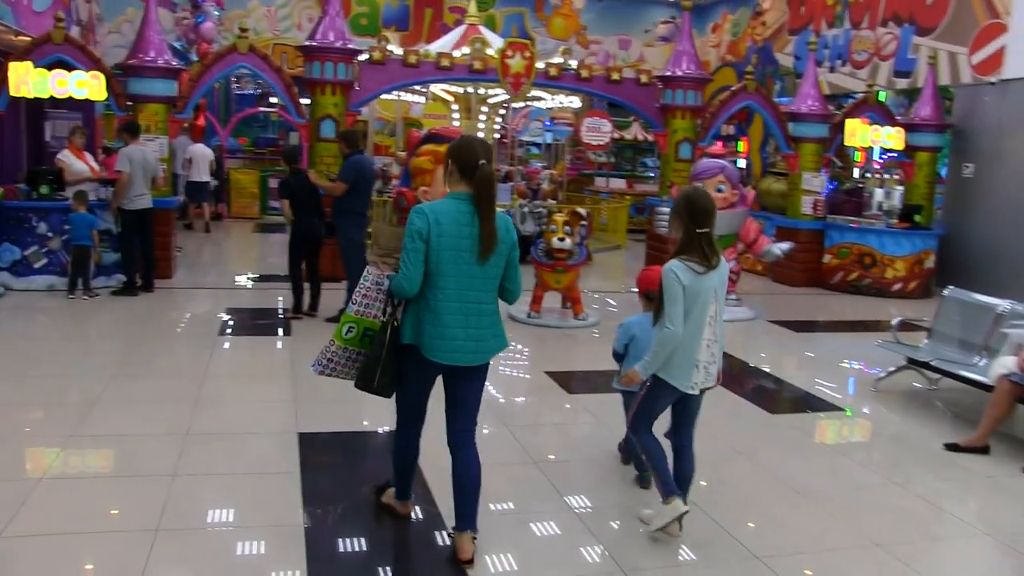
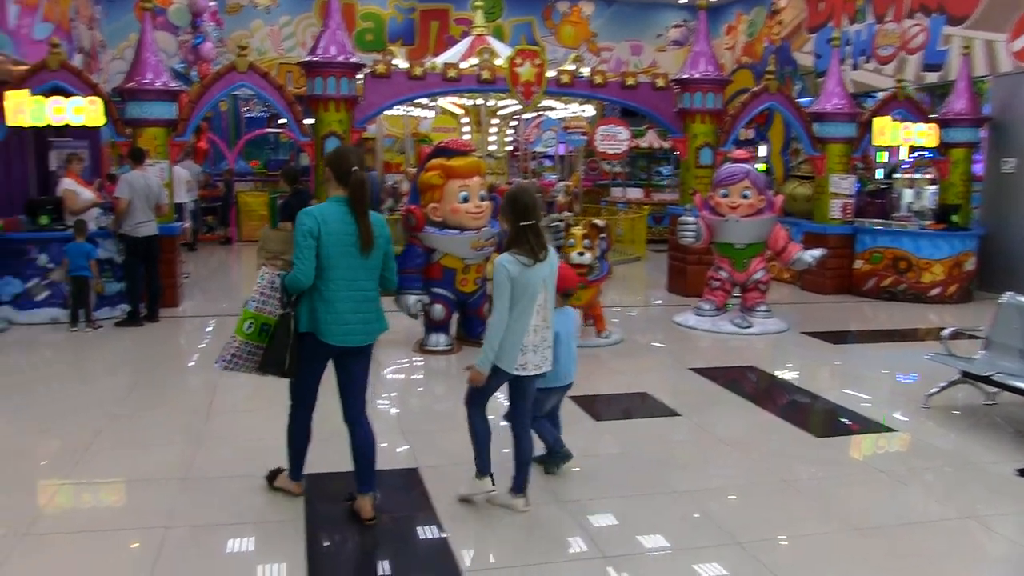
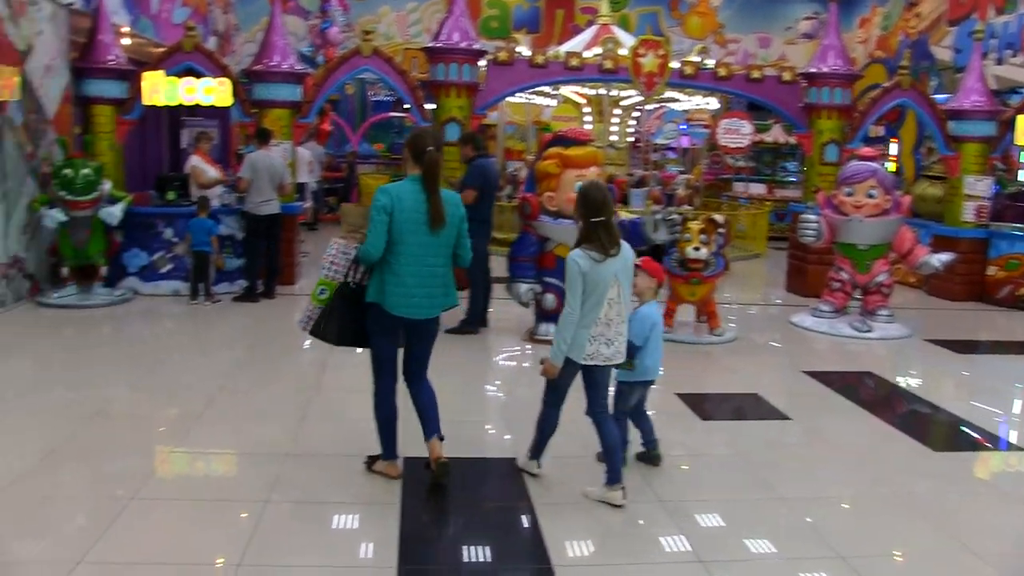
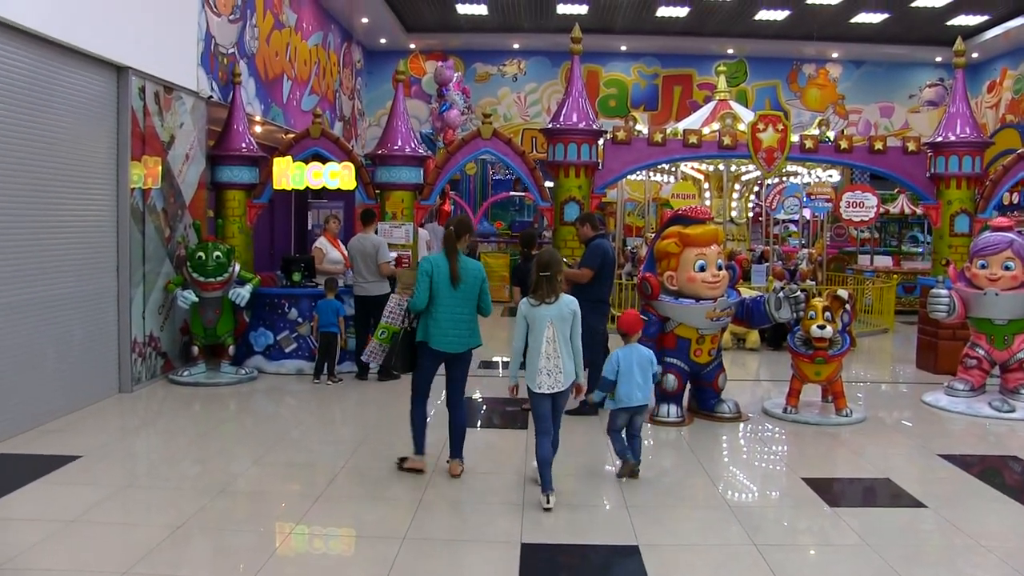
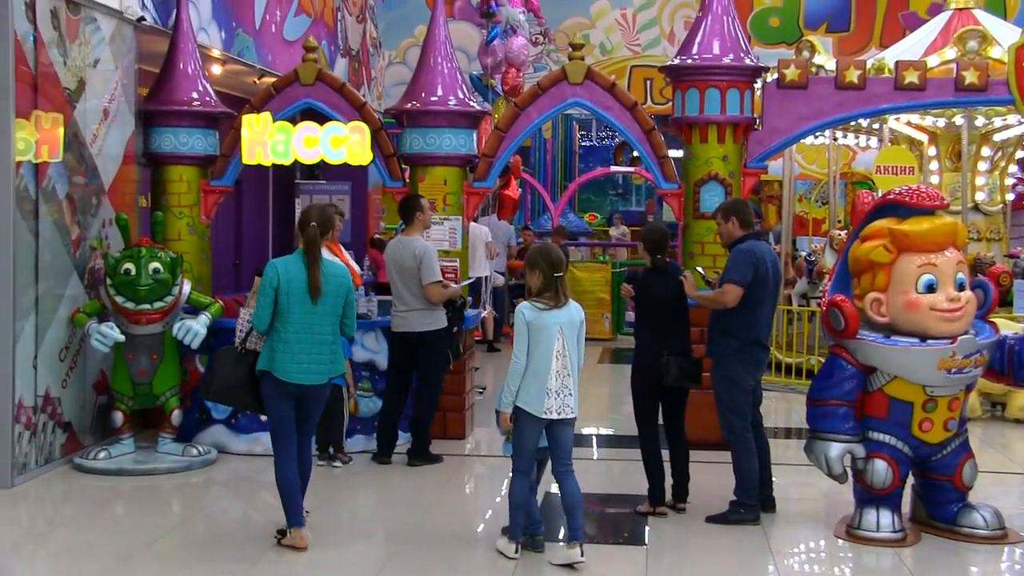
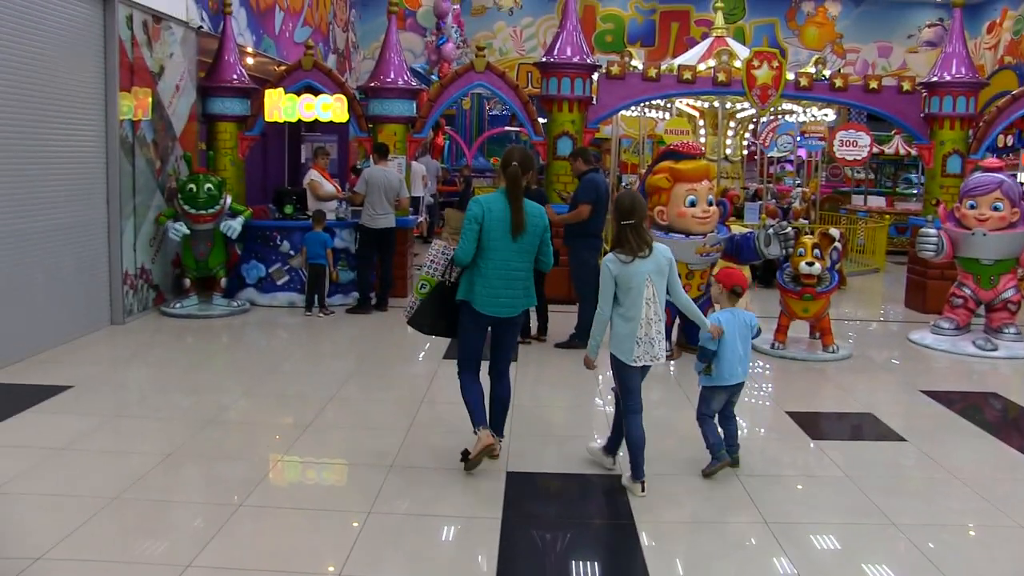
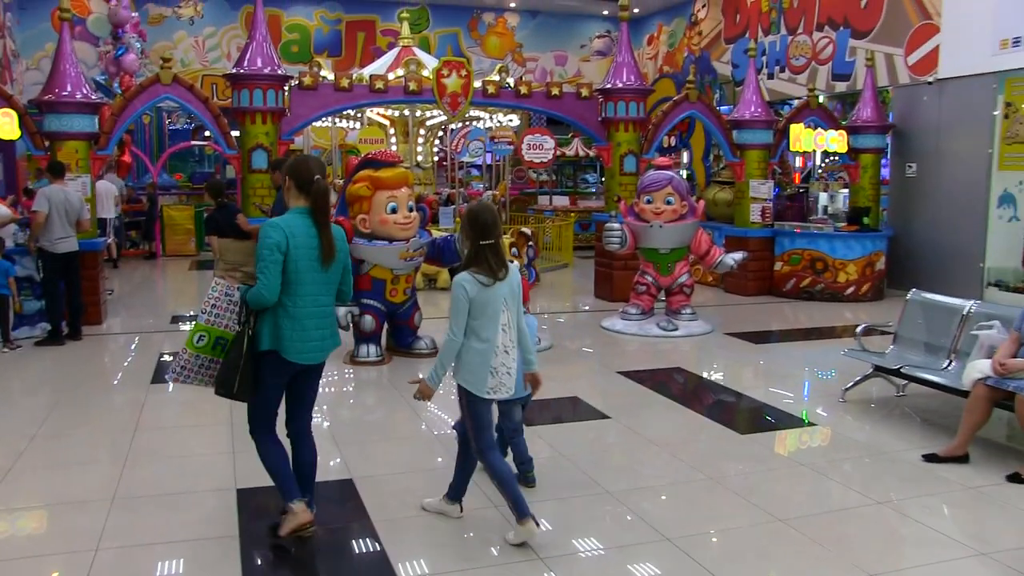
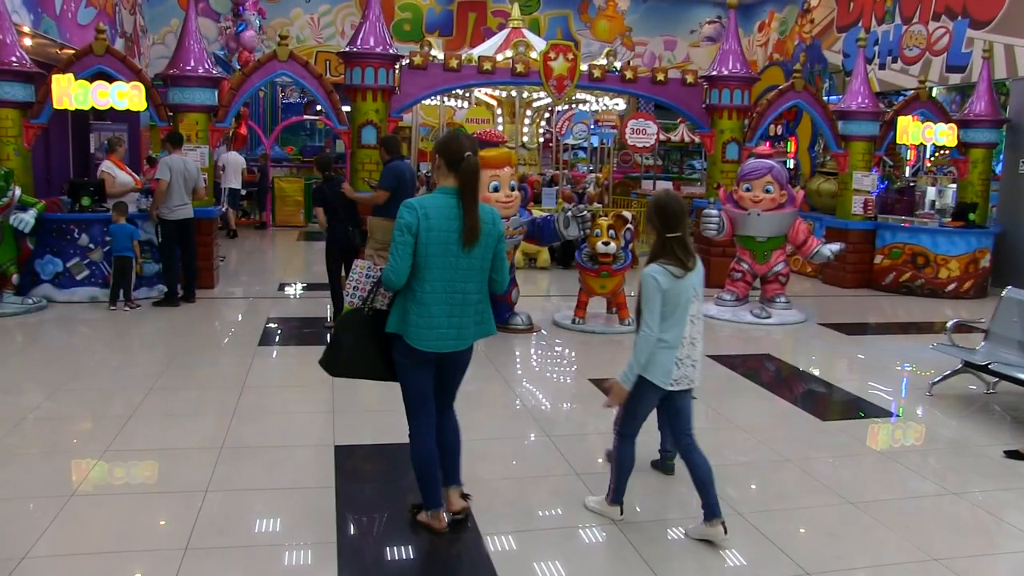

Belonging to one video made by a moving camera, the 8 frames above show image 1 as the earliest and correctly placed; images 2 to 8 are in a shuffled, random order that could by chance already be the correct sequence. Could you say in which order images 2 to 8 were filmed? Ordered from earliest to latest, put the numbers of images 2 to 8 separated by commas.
8, 7, 2, 3, 6, 4, 5
